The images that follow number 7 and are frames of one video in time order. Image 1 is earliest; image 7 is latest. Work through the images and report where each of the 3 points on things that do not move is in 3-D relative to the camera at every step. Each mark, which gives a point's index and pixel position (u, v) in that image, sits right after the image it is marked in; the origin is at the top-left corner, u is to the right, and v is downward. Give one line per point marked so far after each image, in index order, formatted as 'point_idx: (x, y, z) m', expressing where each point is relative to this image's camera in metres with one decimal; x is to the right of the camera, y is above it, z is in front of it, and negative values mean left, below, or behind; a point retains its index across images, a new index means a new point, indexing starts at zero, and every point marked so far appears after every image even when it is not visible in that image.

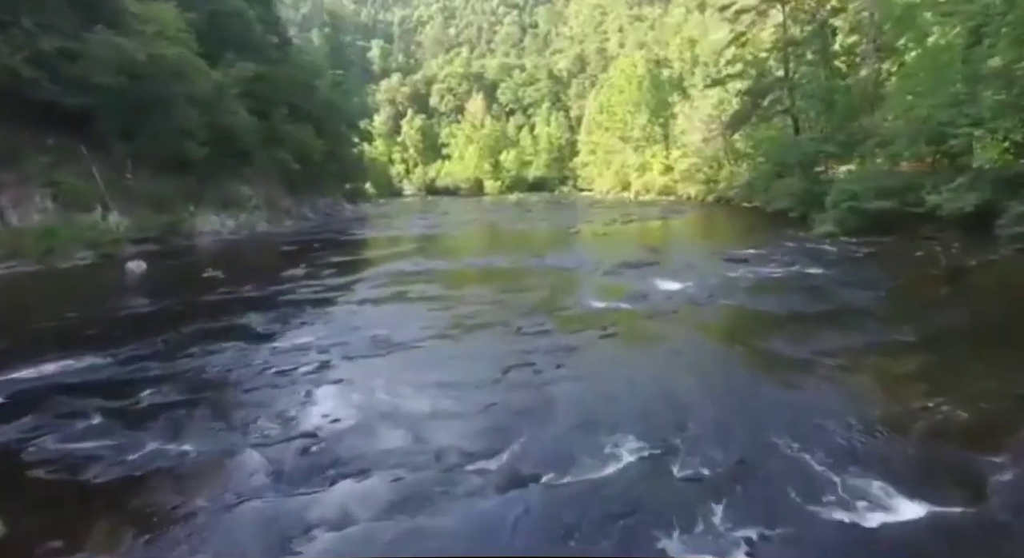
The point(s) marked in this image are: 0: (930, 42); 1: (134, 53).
0: (+12.4, +7.0, +18.6) m
1: (-11.8, +7.1, +19.9) m
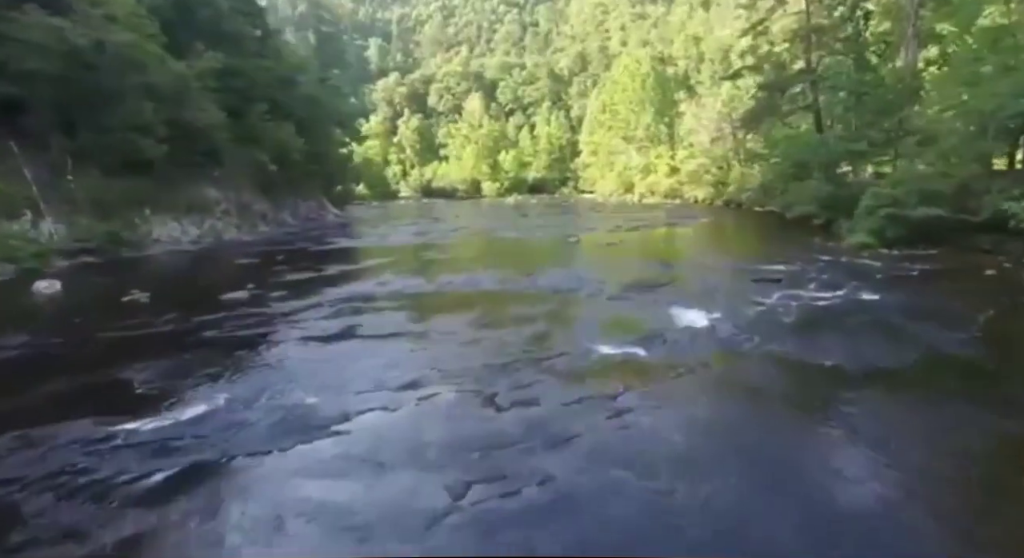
0: (+12.1, +6.5, +16.1) m
1: (-12.0, +6.7, +17.5) m
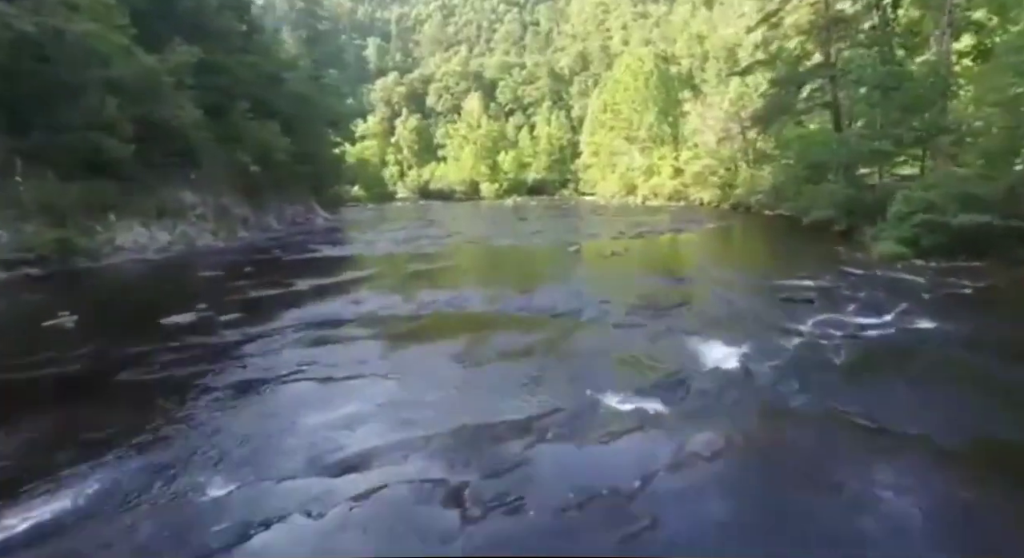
0: (+12.0, +6.1, +14.4) m
1: (-12.2, +6.3, +15.8) m
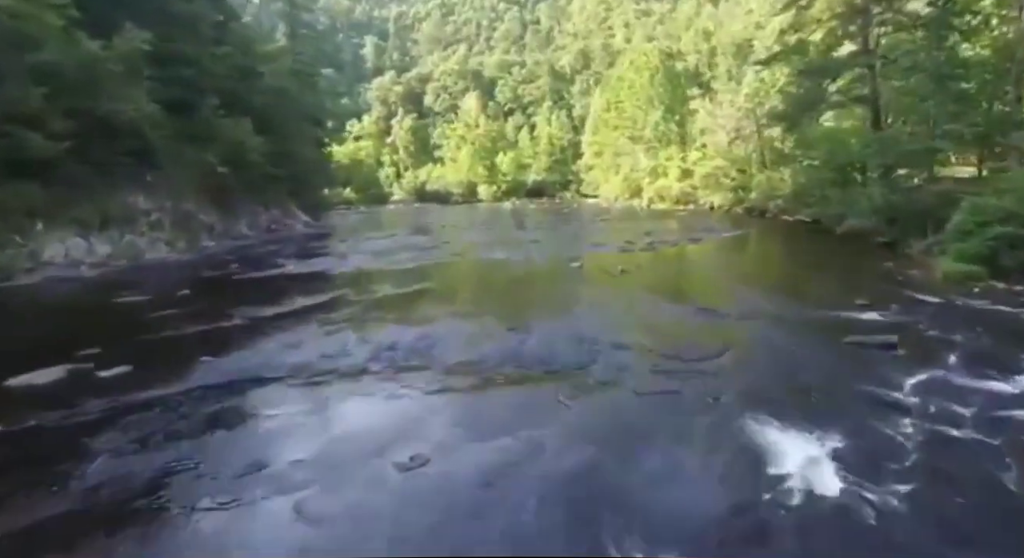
0: (+11.8, +5.6, +11.7) m
1: (-12.4, +5.8, +13.1) m
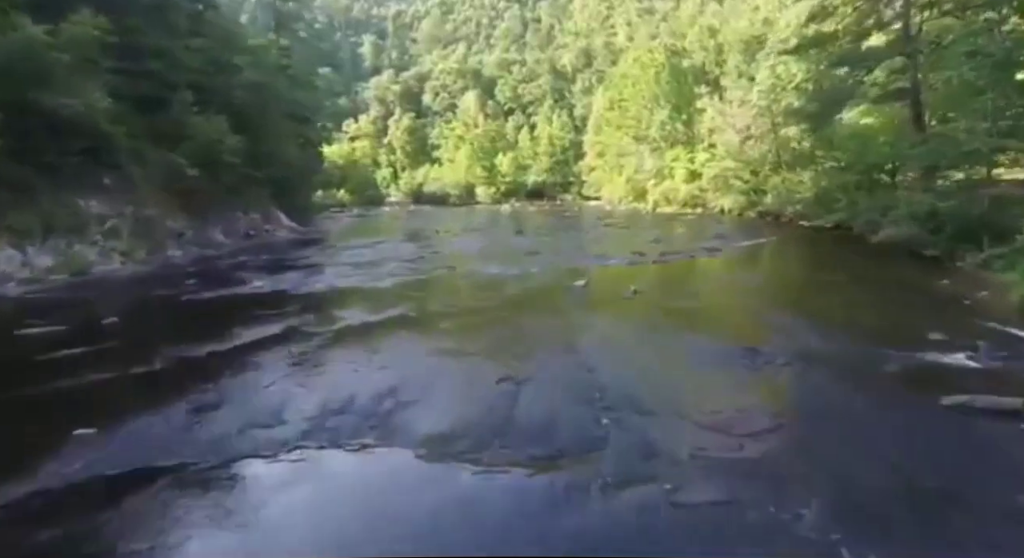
0: (+11.7, +5.2, +9.4) m
1: (-12.5, +5.4, +10.9) m
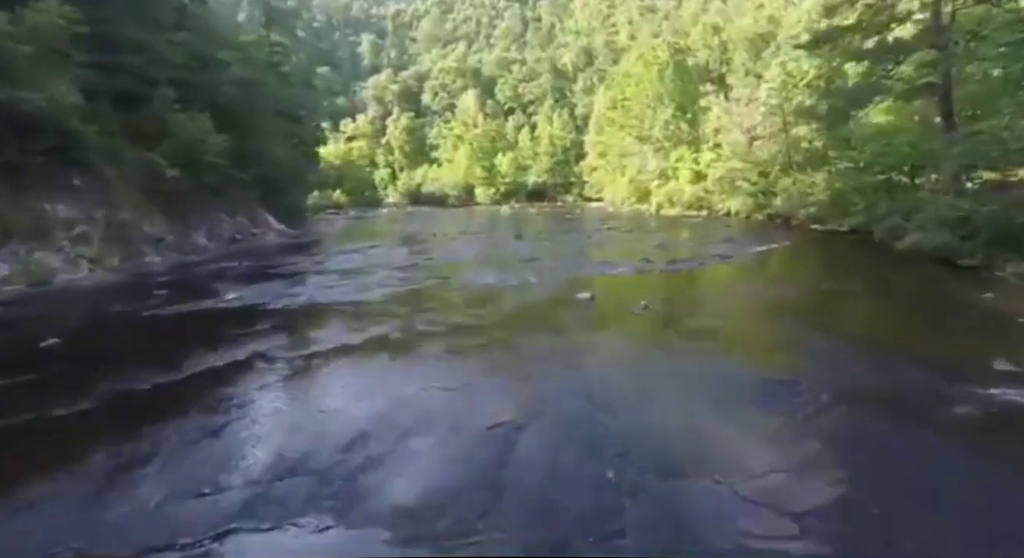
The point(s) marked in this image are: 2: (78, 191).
0: (+11.6, +4.9, +8.1) m
1: (-12.5, +5.1, +9.6) m
2: (-12.7, +2.6, +18.5) m
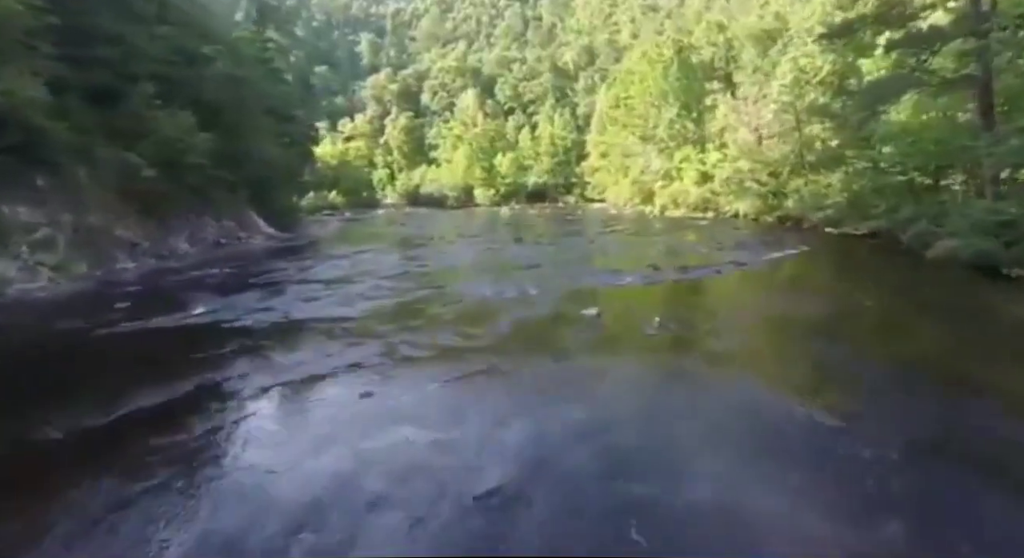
0: (+11.6, +4.7, +6.7) m
1: (-12.6, +4.9, +8.2) m
2: (-12.8, +2.4, +17.2) m
